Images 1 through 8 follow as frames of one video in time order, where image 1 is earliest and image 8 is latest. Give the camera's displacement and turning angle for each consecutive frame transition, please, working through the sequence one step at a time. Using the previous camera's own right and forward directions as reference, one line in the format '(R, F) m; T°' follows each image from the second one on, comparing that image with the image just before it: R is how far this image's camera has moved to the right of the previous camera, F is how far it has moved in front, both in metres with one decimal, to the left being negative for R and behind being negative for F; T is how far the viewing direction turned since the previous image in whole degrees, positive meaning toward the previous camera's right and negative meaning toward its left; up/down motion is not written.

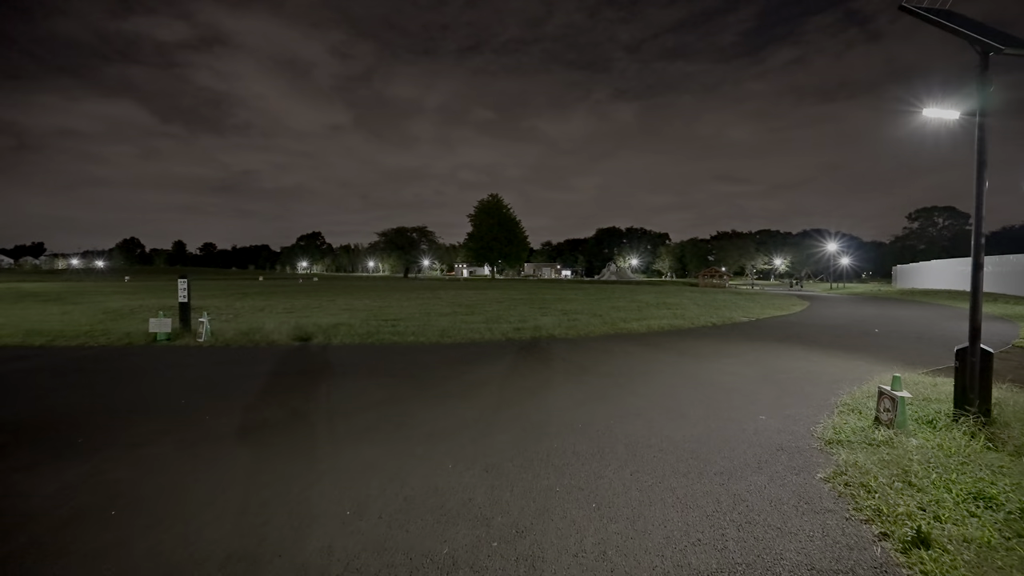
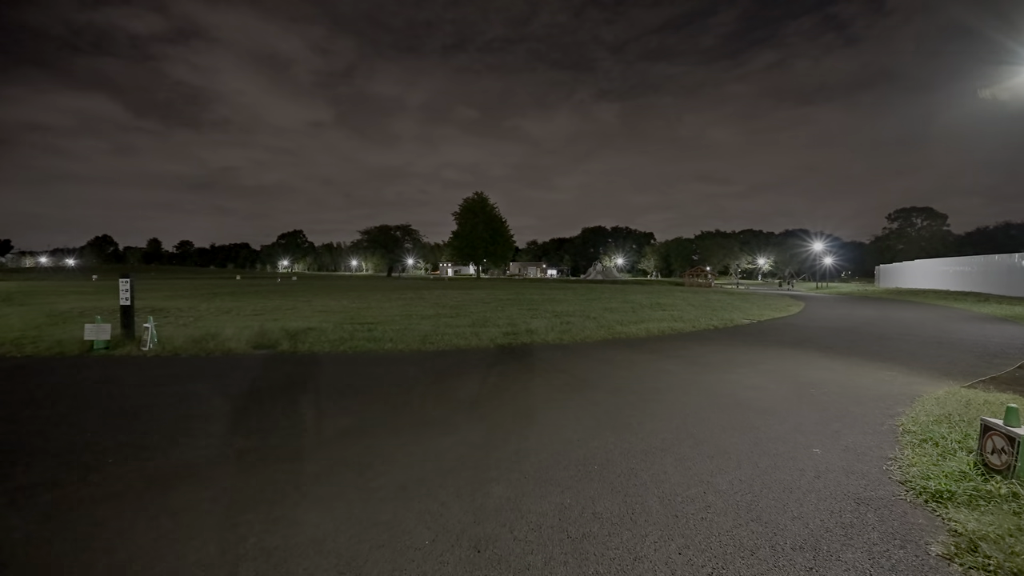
(-0.1, +1.3) m; +2°
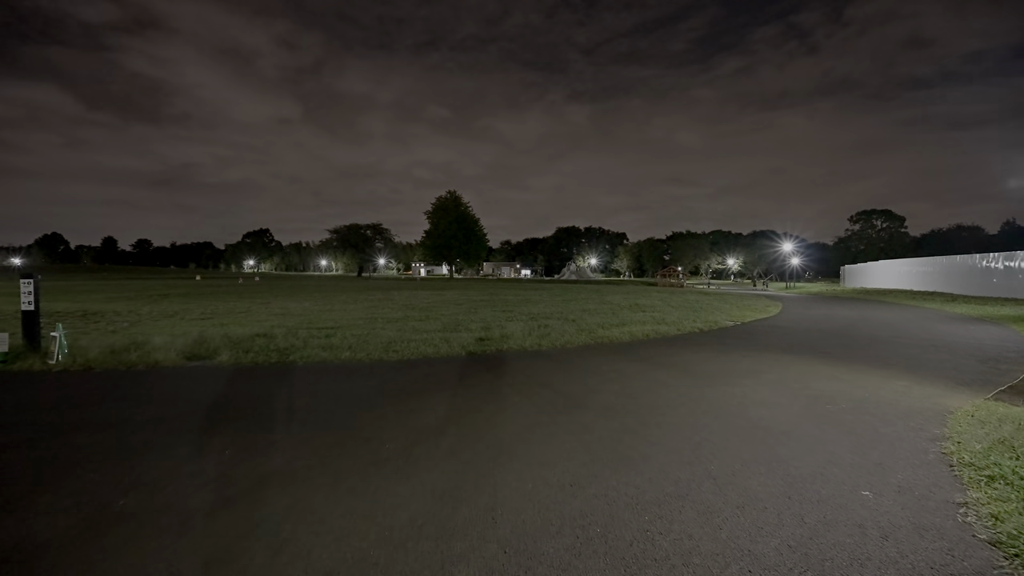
(0.0, +1.2) m; +3°
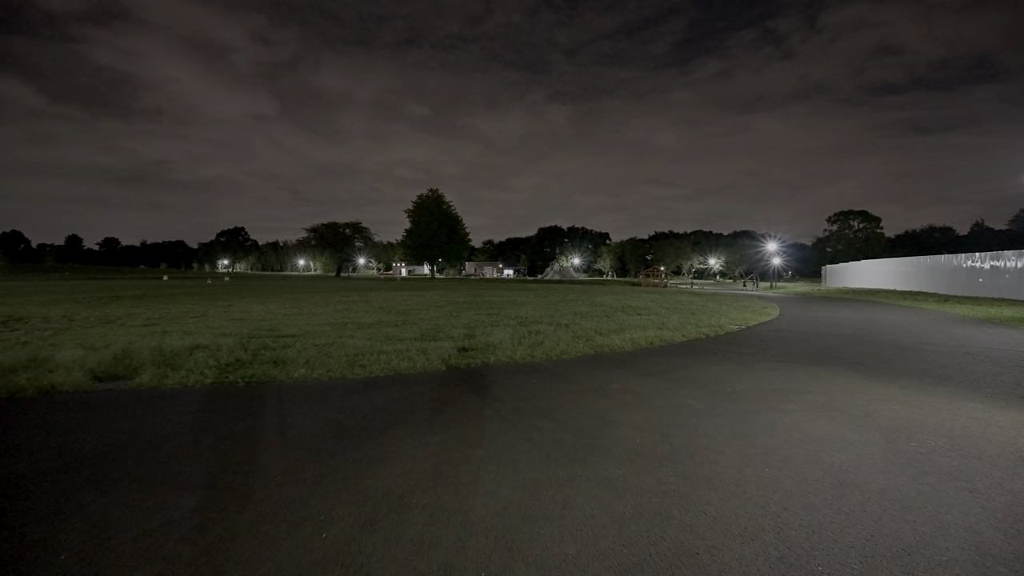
(-0.1, +1.7) m; +2°
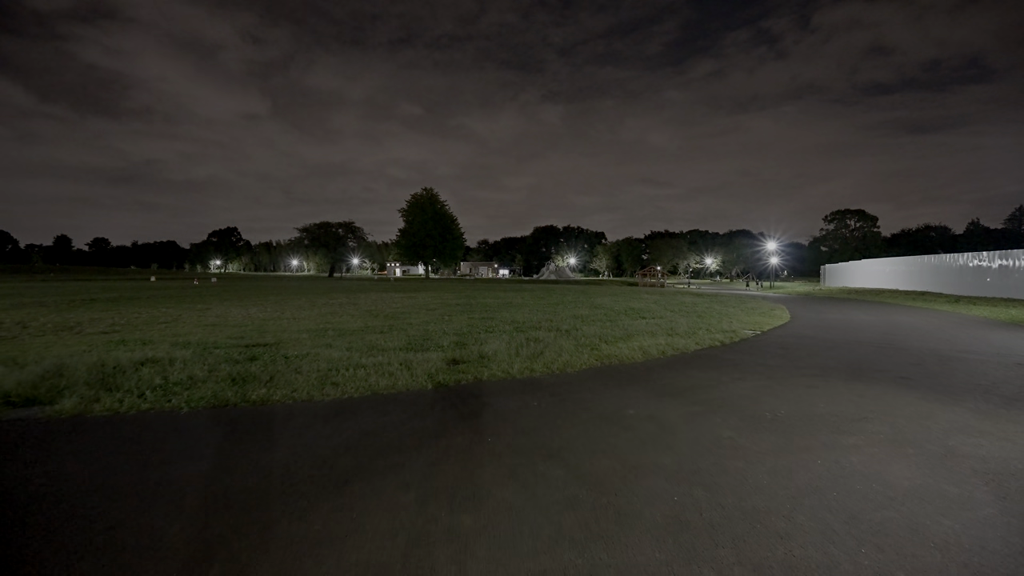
(0.0, +1.3) m; +1°
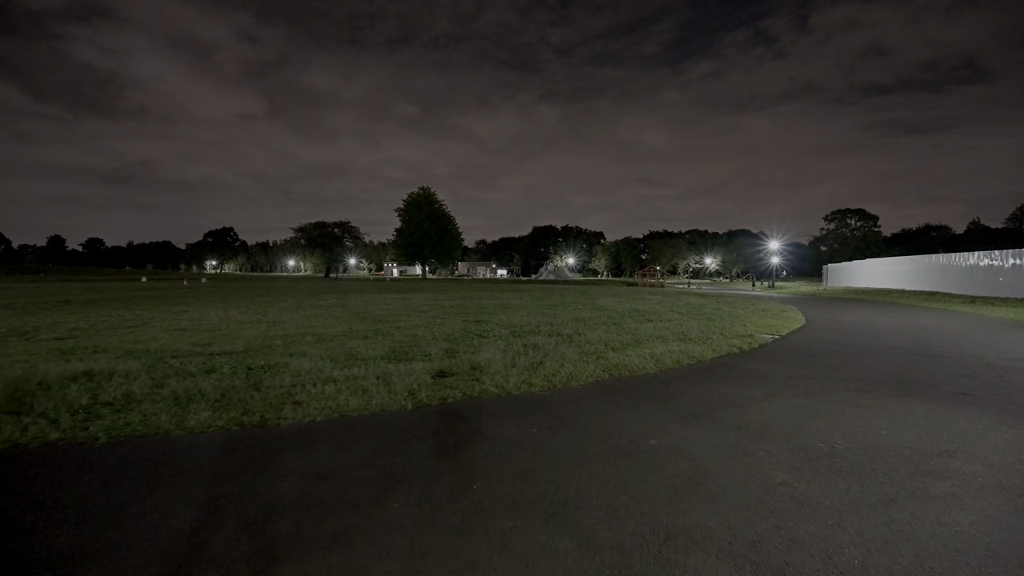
(+0.1, +1.3) m; 0°
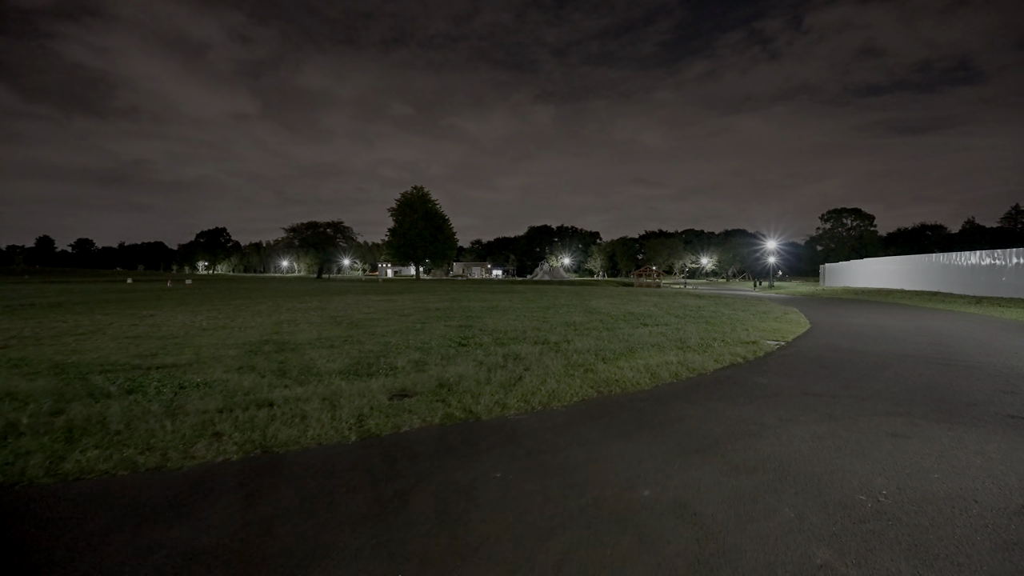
(+0.4, +1.2) m; 0°
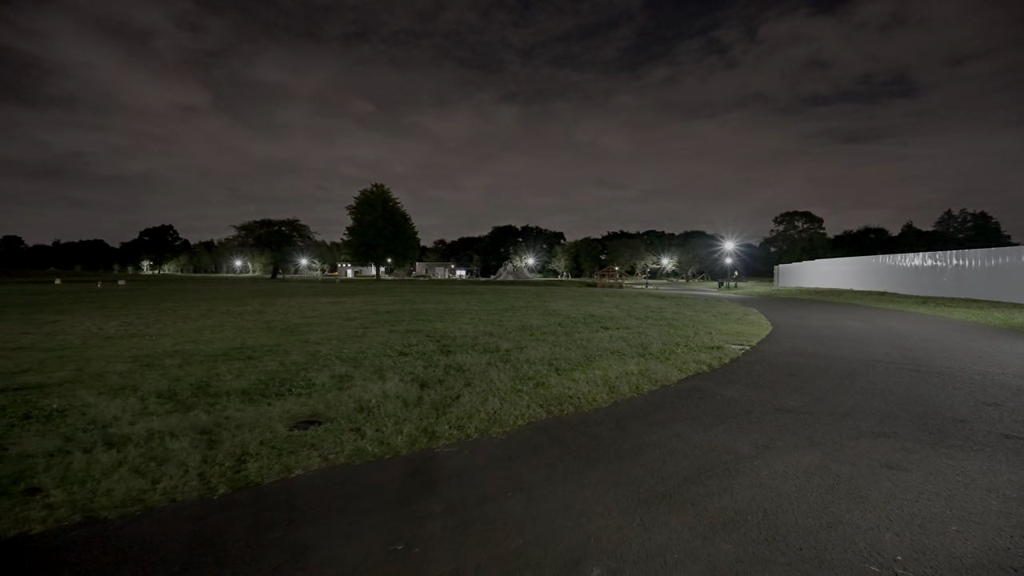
(+0.4, +1.1) m; +4°
